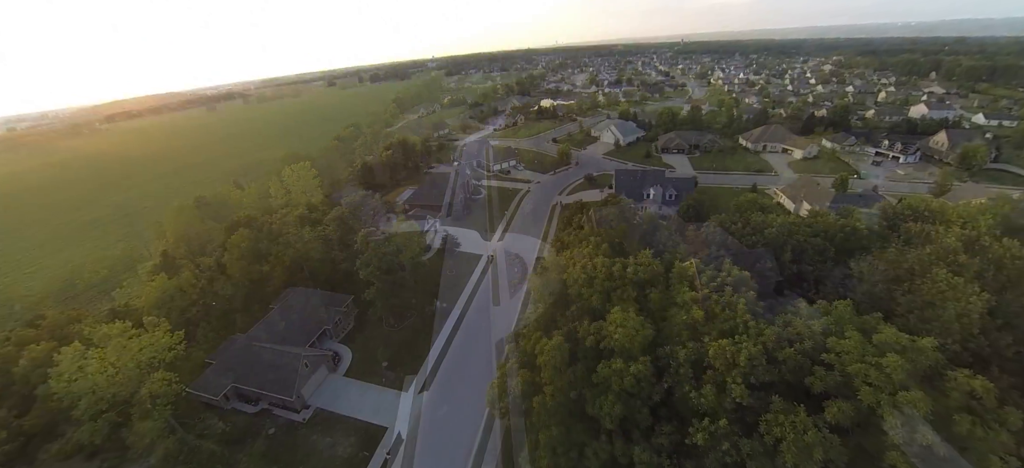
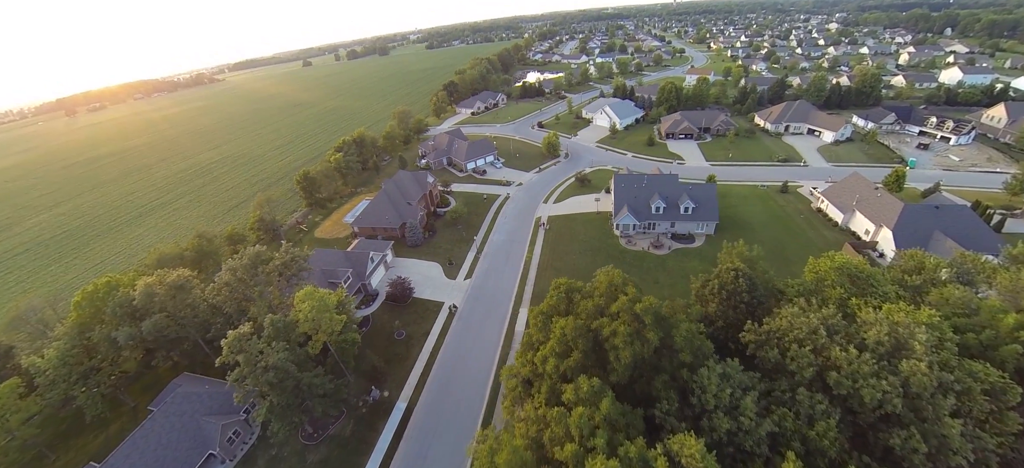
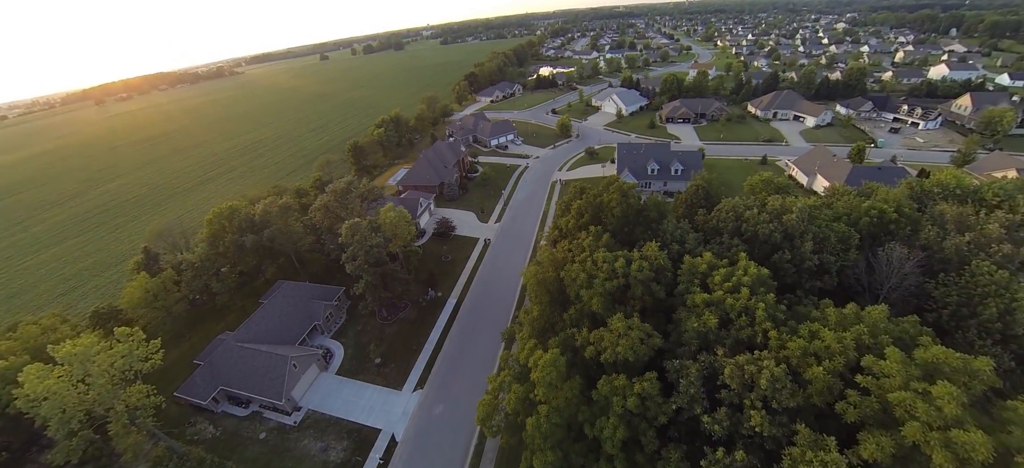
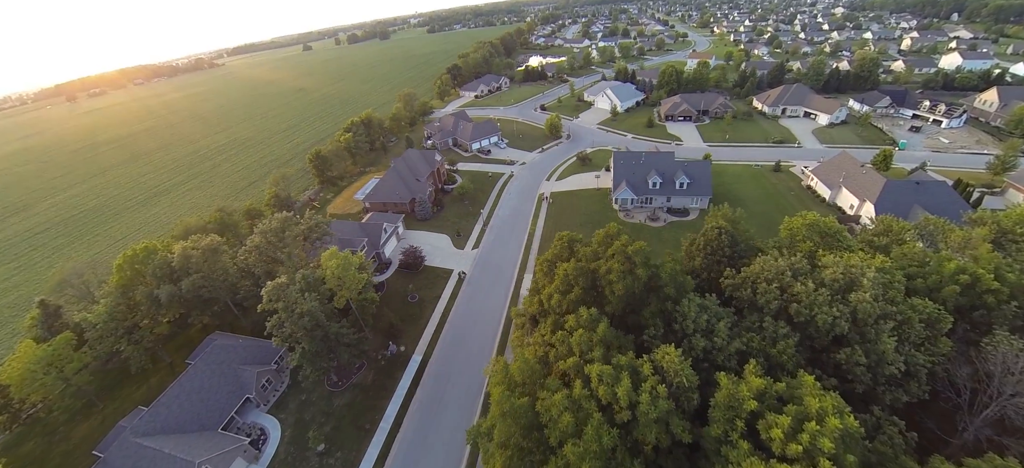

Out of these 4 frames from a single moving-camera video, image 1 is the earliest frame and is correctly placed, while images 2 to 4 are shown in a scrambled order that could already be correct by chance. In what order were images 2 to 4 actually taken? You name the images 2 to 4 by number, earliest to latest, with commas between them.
3, 4, 2
